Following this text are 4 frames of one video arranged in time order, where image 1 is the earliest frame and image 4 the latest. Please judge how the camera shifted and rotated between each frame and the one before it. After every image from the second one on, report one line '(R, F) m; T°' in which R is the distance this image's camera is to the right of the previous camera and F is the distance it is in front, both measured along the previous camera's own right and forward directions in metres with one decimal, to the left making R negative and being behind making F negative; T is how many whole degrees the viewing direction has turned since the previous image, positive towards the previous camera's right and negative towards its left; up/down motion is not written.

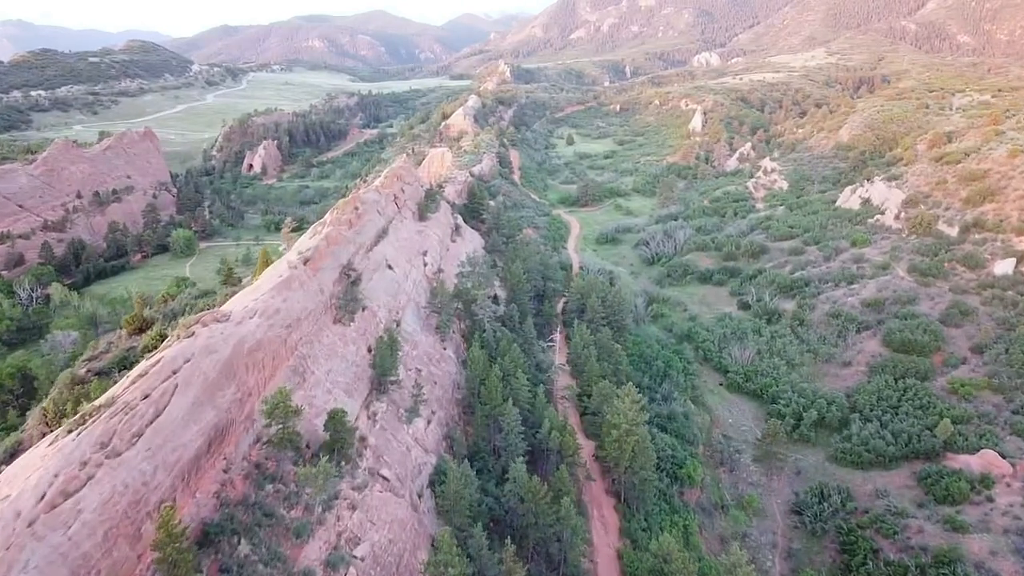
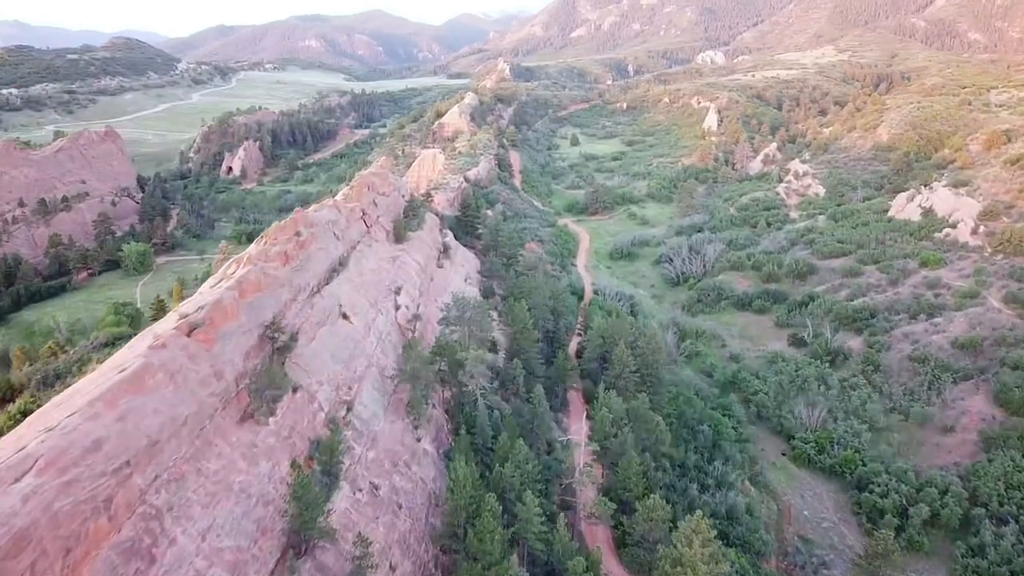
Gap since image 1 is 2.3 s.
(-0.1, +9.7) m; 0°
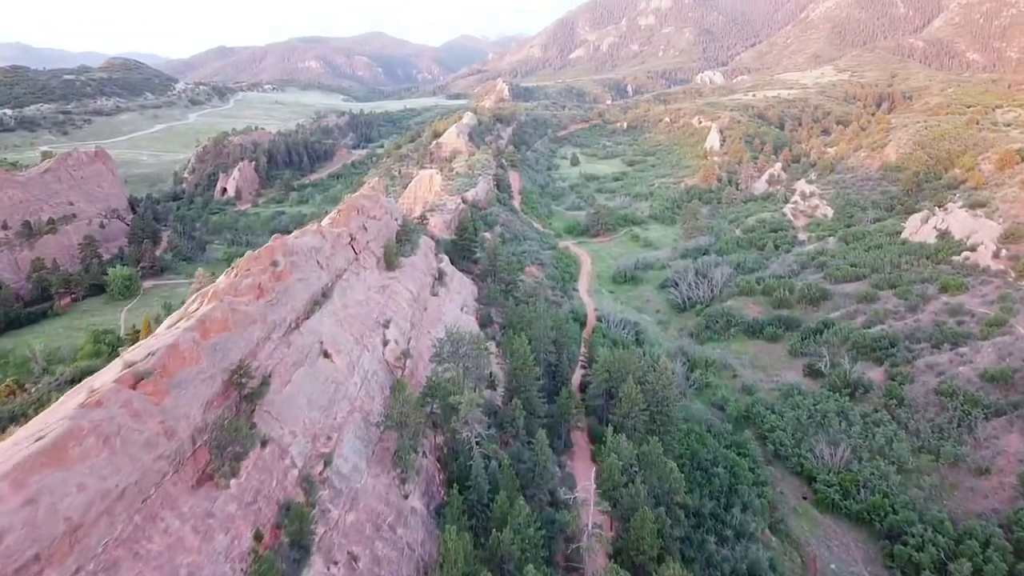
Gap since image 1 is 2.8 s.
(0.0, +2.3) m; 0°
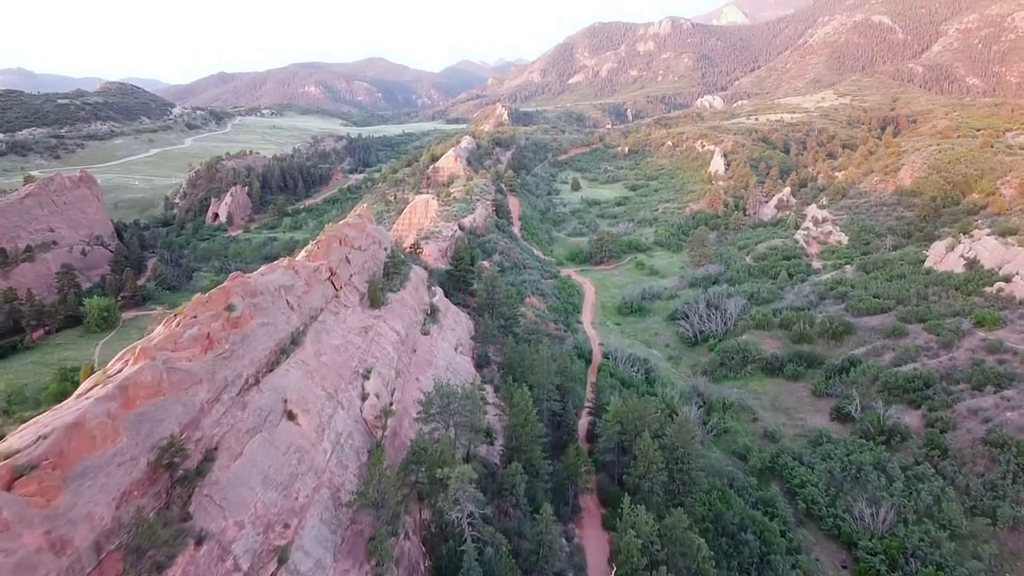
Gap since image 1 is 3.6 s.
(0.0, +3.5) m; 0°
